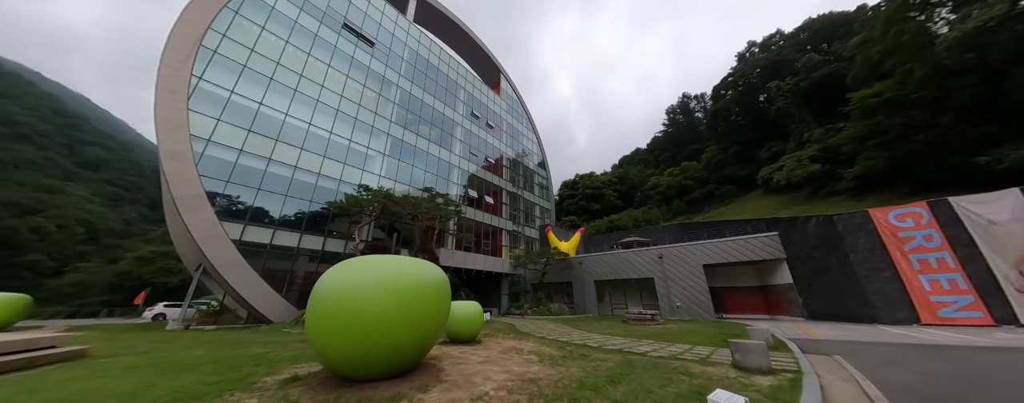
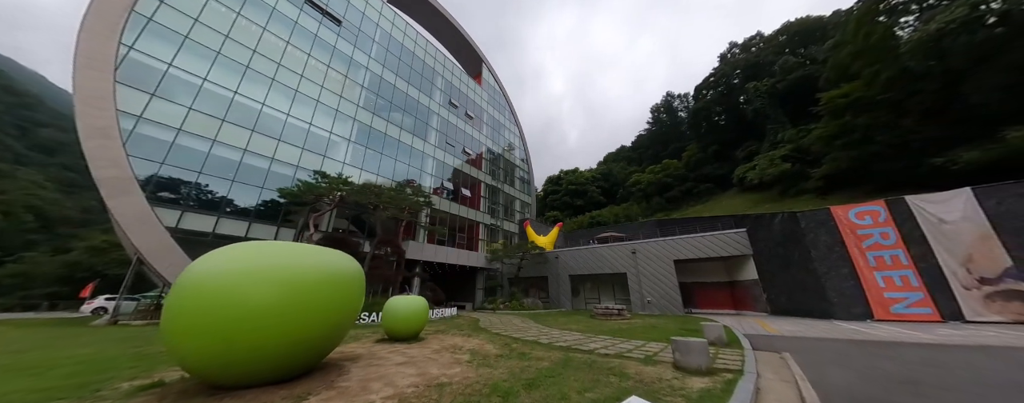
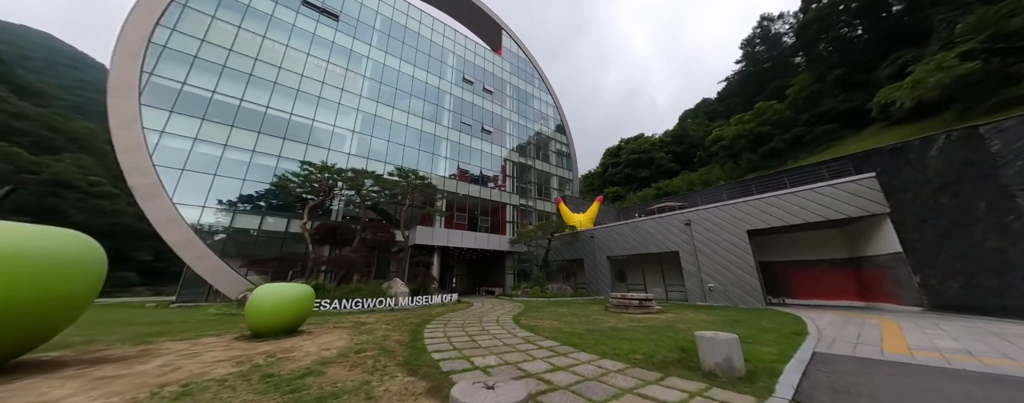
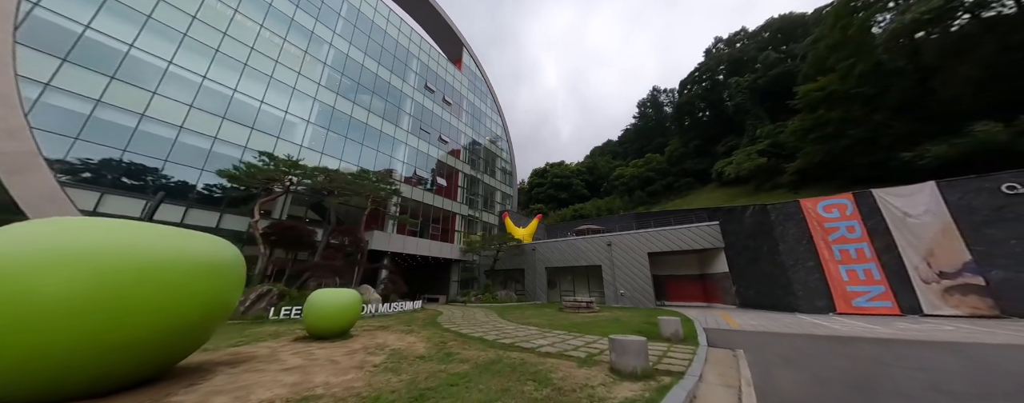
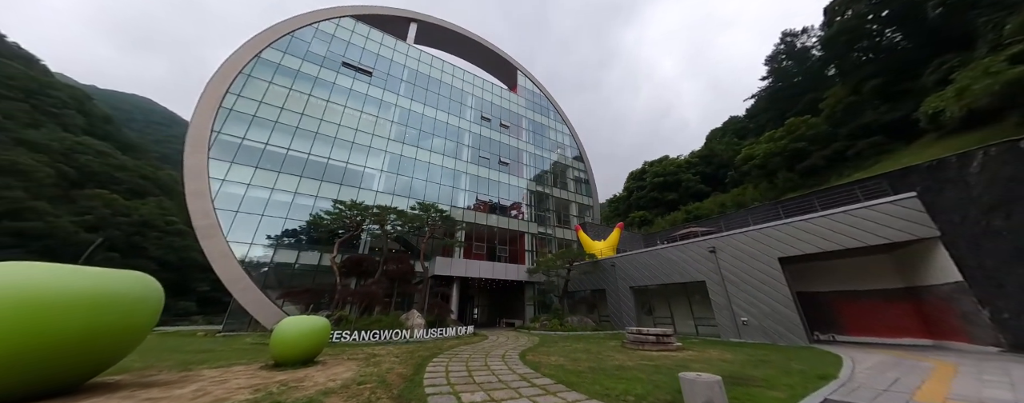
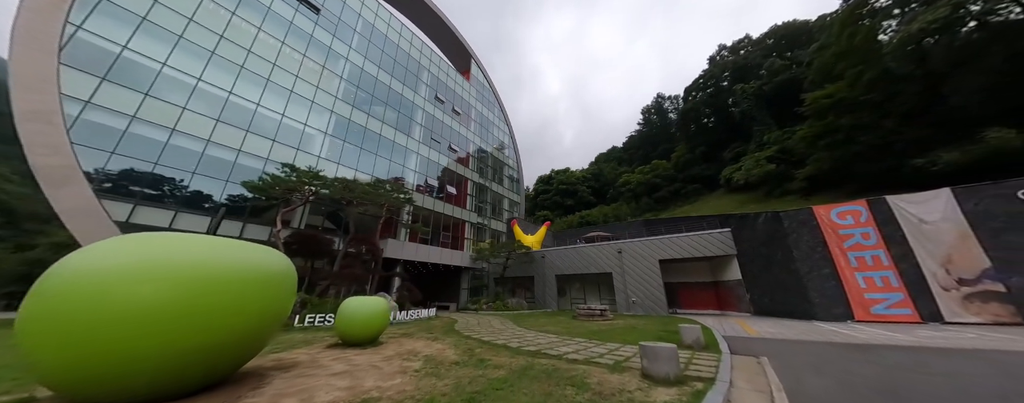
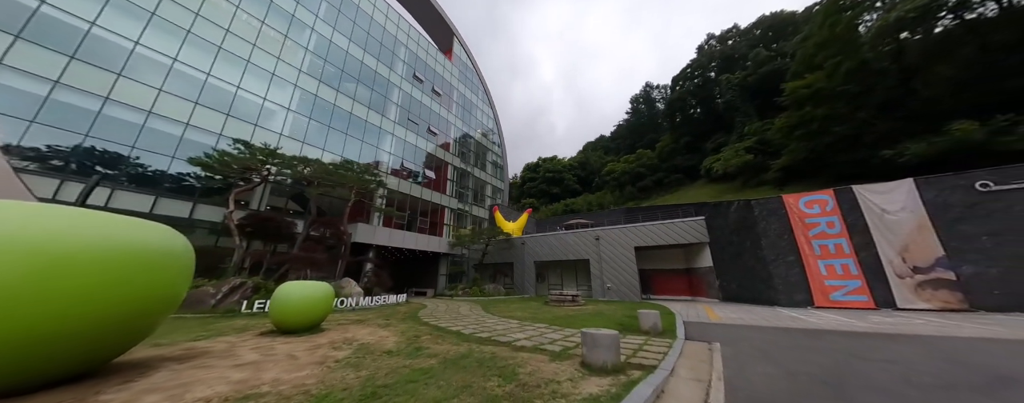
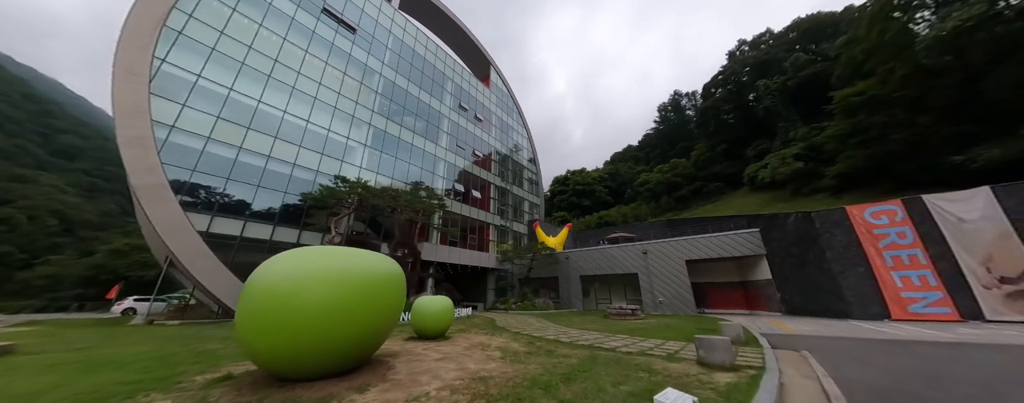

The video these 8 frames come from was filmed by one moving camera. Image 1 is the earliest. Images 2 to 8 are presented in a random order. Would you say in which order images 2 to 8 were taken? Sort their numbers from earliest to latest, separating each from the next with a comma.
8, 2, 6, 4, 7, 3, 5
